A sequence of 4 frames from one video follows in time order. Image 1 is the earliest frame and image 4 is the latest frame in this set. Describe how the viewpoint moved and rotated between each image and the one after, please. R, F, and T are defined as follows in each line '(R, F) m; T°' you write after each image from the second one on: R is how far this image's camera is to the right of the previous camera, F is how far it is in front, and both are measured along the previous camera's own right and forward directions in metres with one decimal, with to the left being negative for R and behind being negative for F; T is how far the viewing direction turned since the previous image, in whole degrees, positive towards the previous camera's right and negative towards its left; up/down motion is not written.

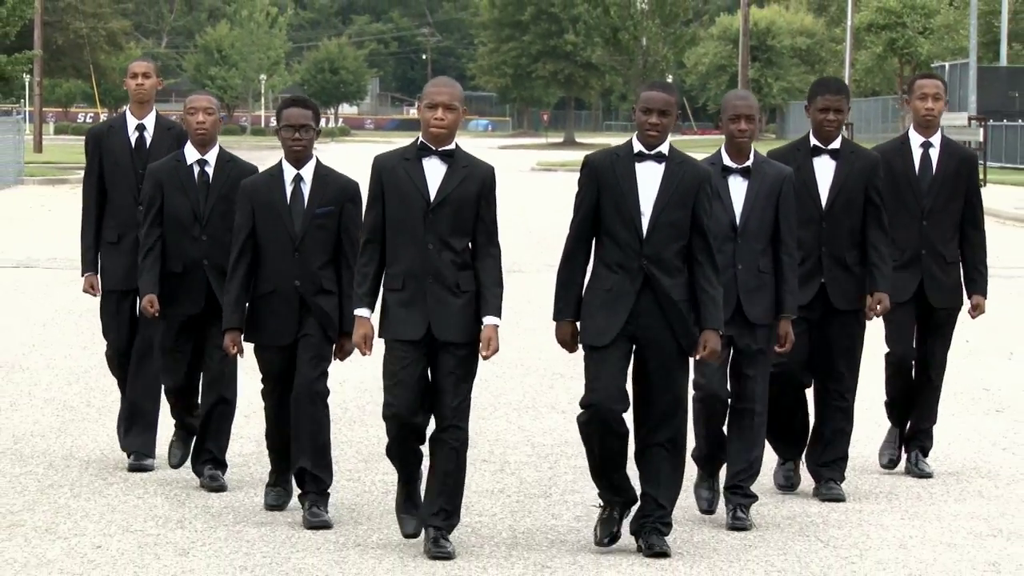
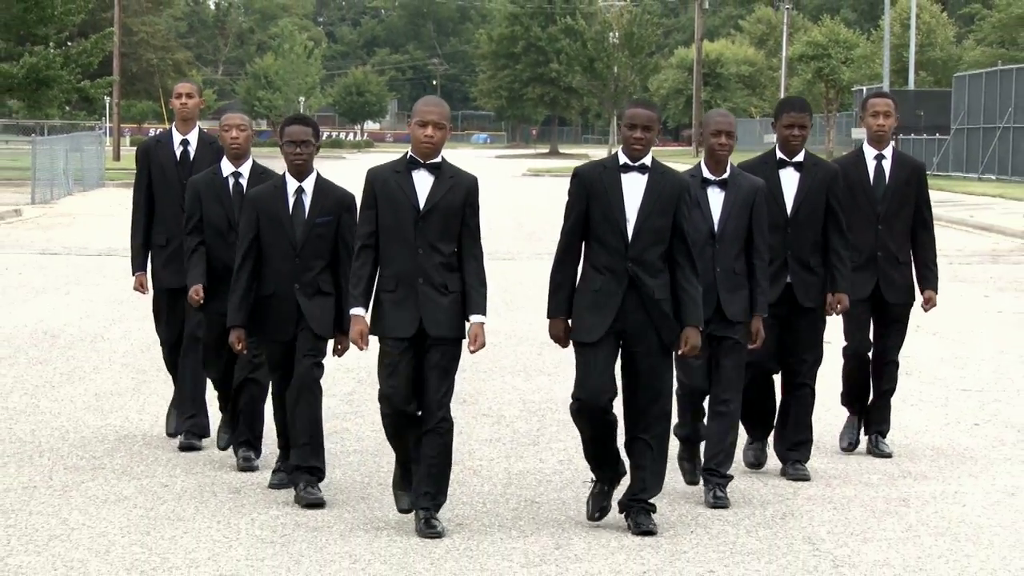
(+0.1, -1.2) m; 0°
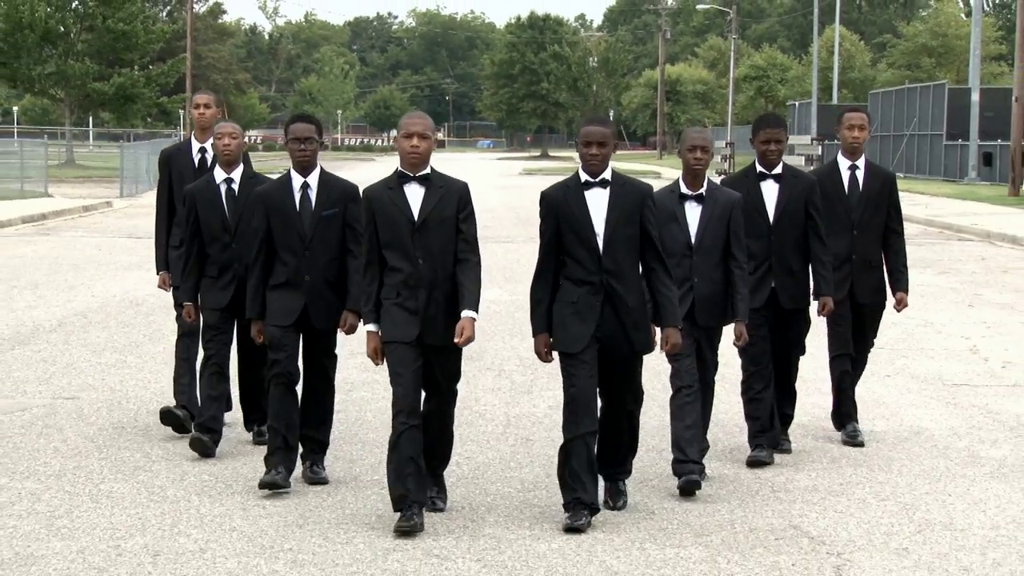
(0.0, -1.5) m; 0°
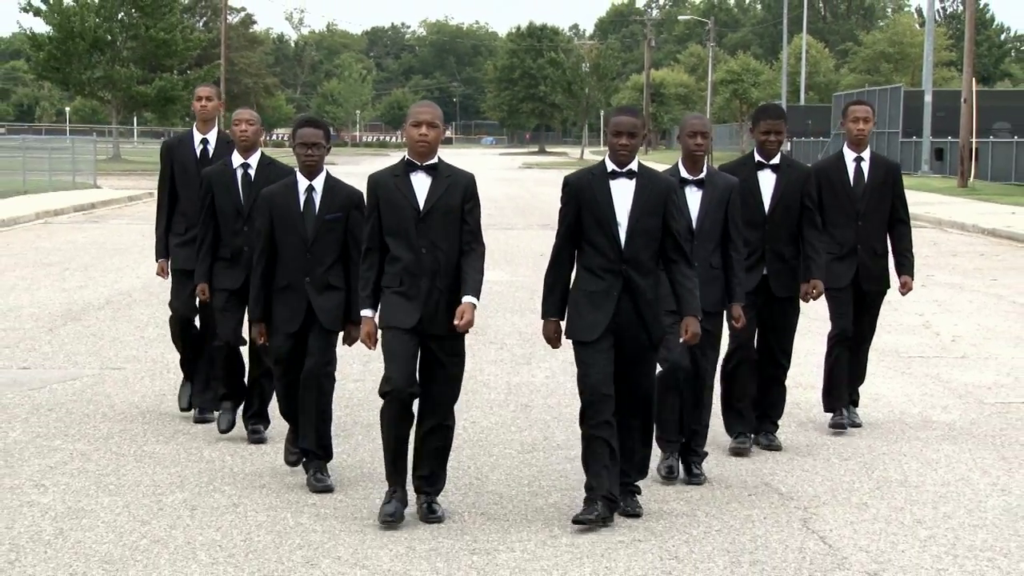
(0.0, -0.9) m; 0°
